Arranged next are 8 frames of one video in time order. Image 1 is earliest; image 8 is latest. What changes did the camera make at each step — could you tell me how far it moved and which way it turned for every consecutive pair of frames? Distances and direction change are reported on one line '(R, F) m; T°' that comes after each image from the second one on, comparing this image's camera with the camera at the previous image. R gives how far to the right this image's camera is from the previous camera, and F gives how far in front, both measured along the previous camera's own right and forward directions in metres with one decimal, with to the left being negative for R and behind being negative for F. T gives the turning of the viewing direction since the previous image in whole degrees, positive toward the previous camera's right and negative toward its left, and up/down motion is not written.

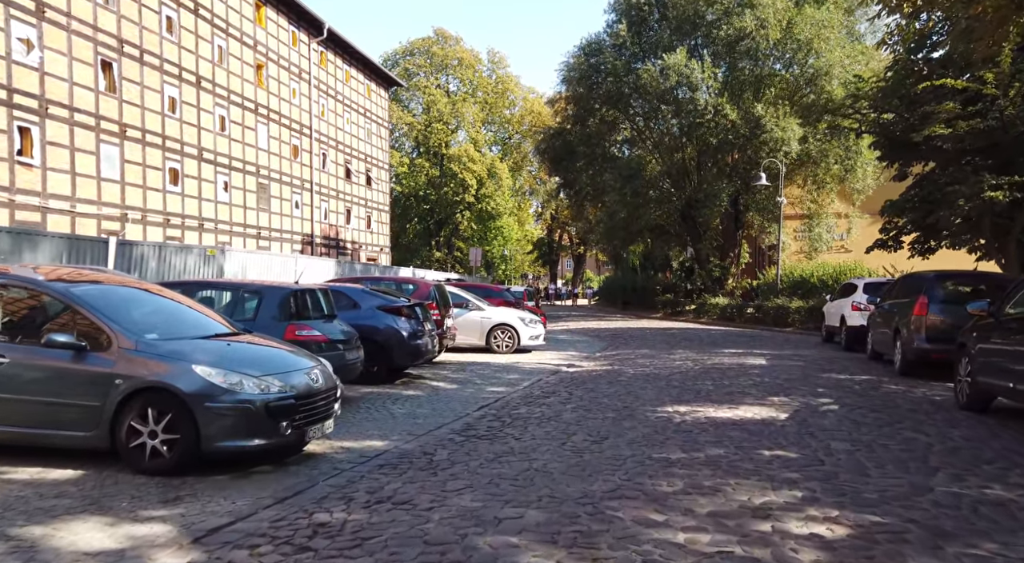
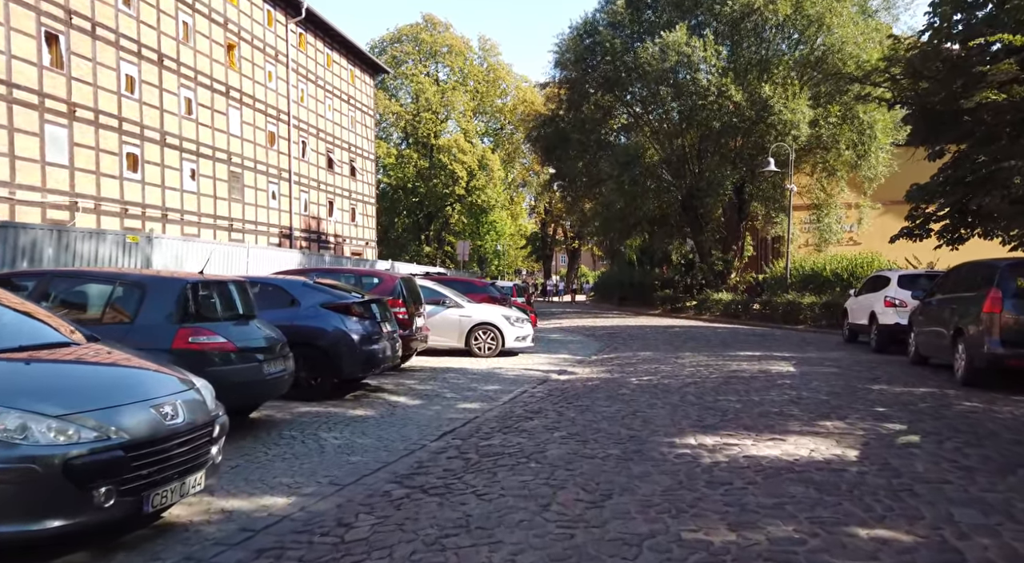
(+0.2, +2.2) m; 0°
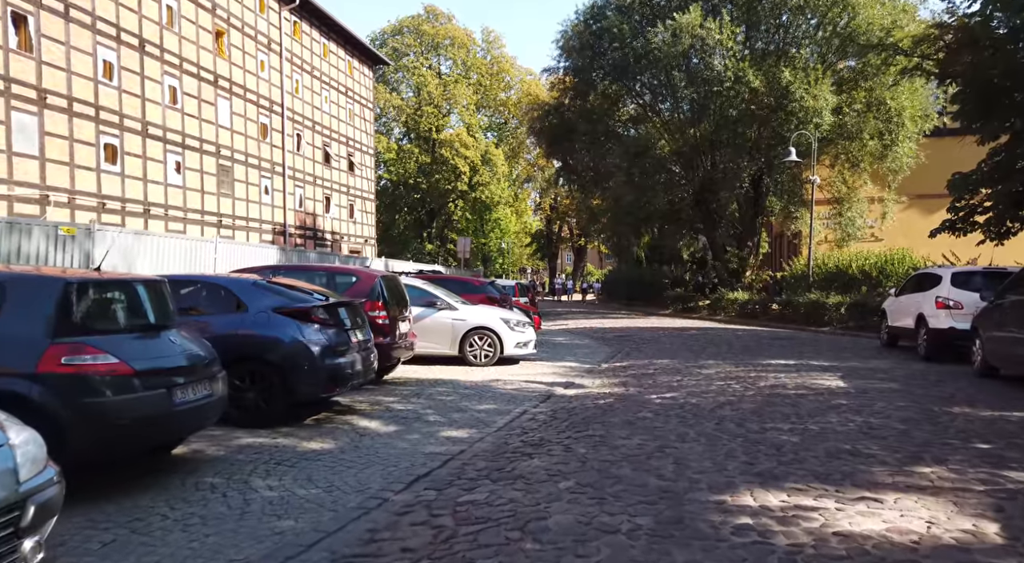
(+0.1, +1.7) m; 0°
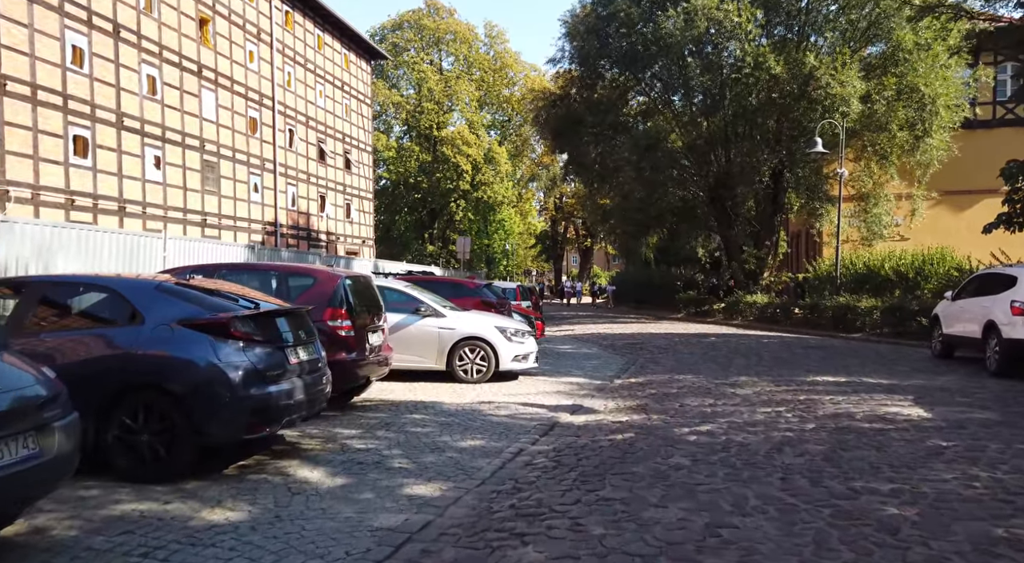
(+0.1, +2.0) m; 0°
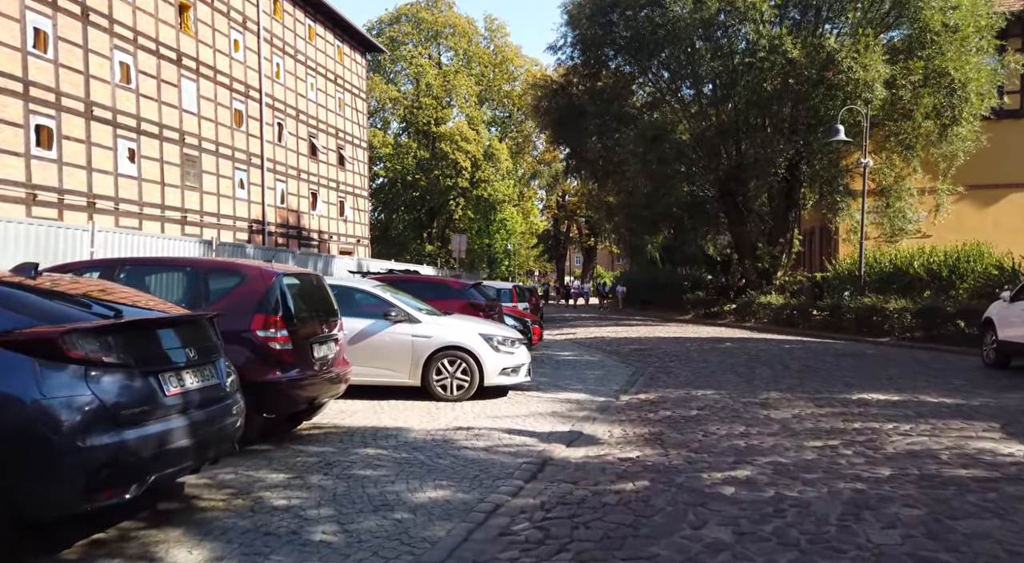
(+0.2, +1.8) m; 0°
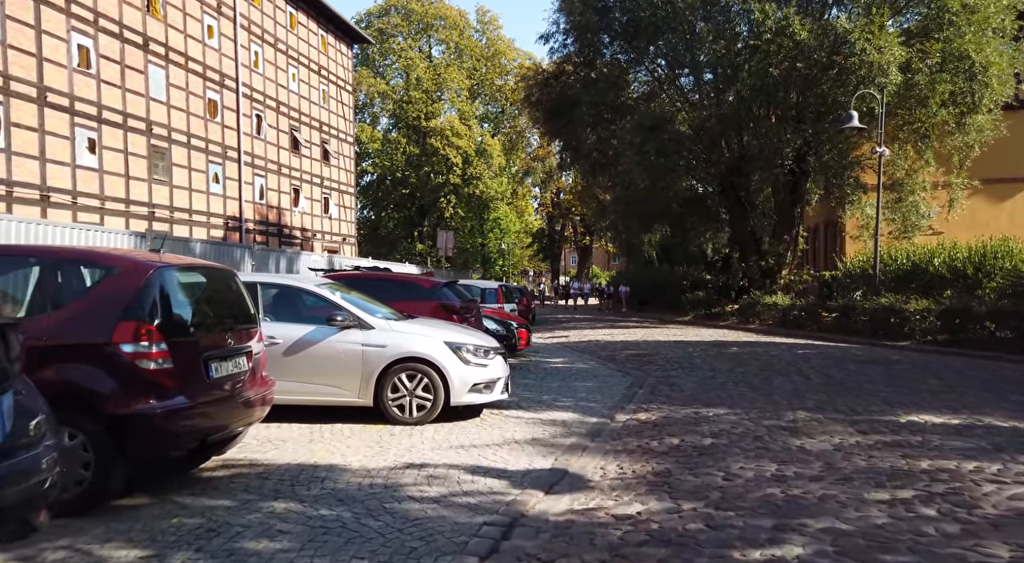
(+0.2, +1.7) m; 0°
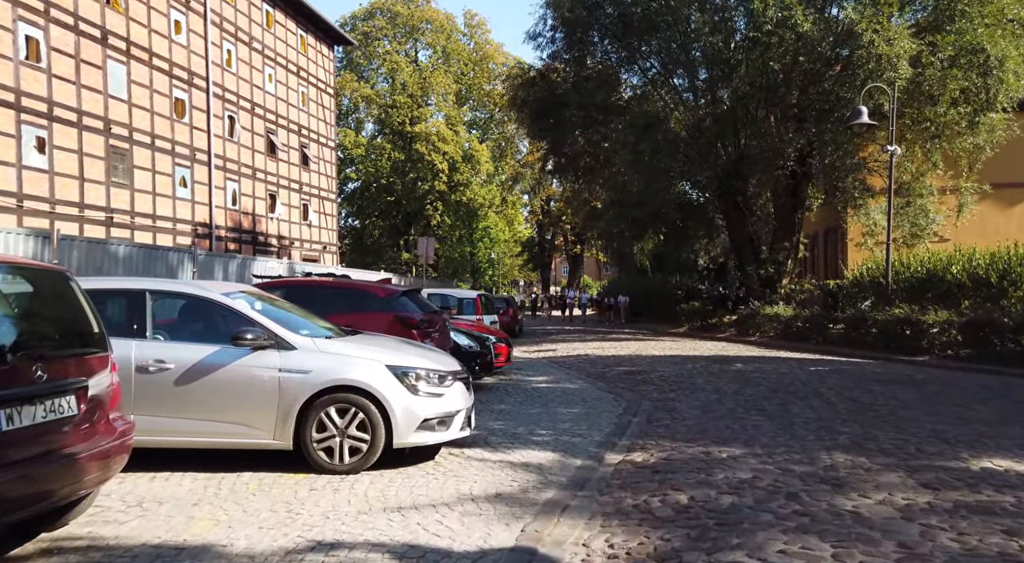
(+0.2, +1.7) m; +1°
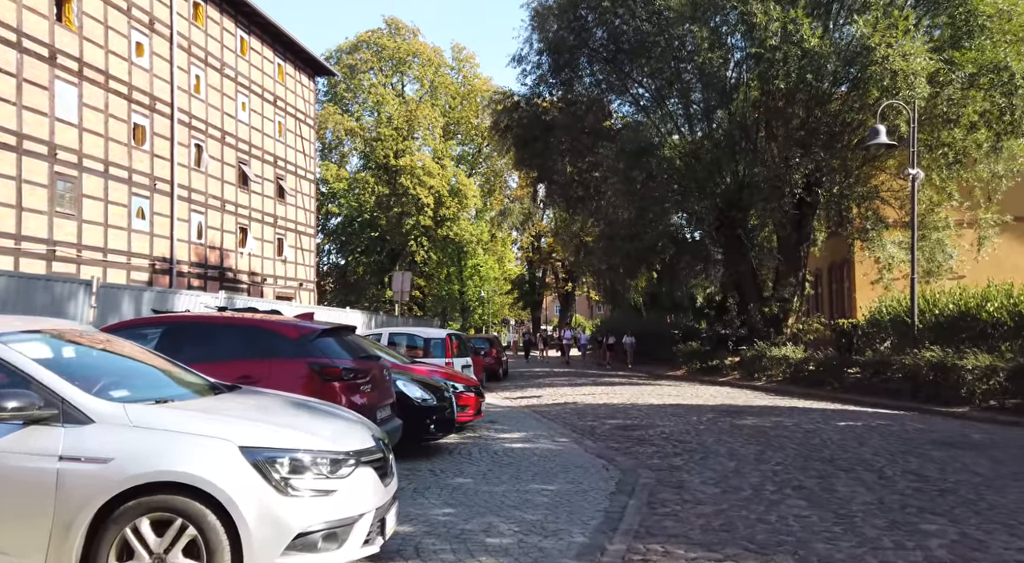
(+0.3, +2.2) m; 0°
